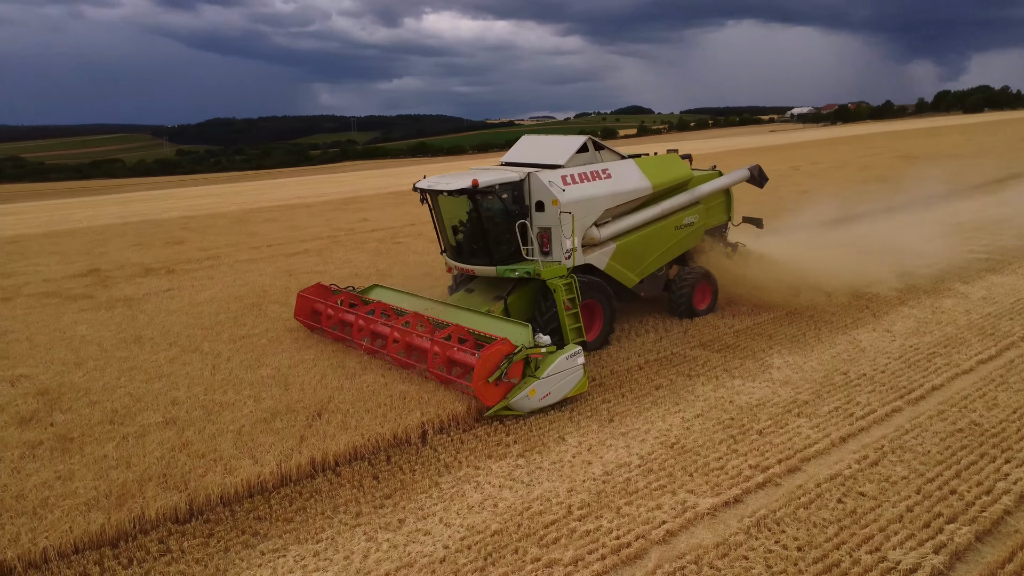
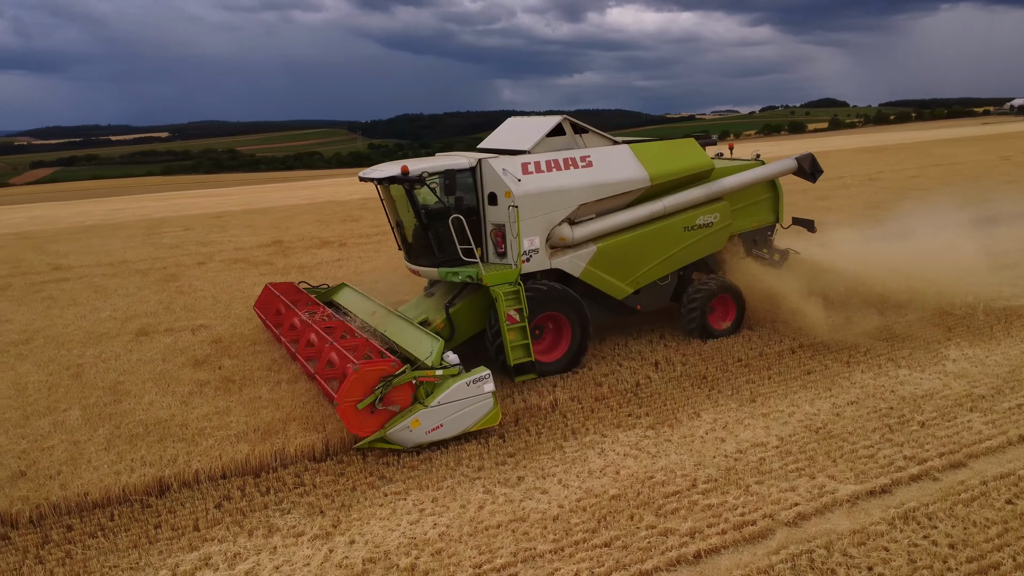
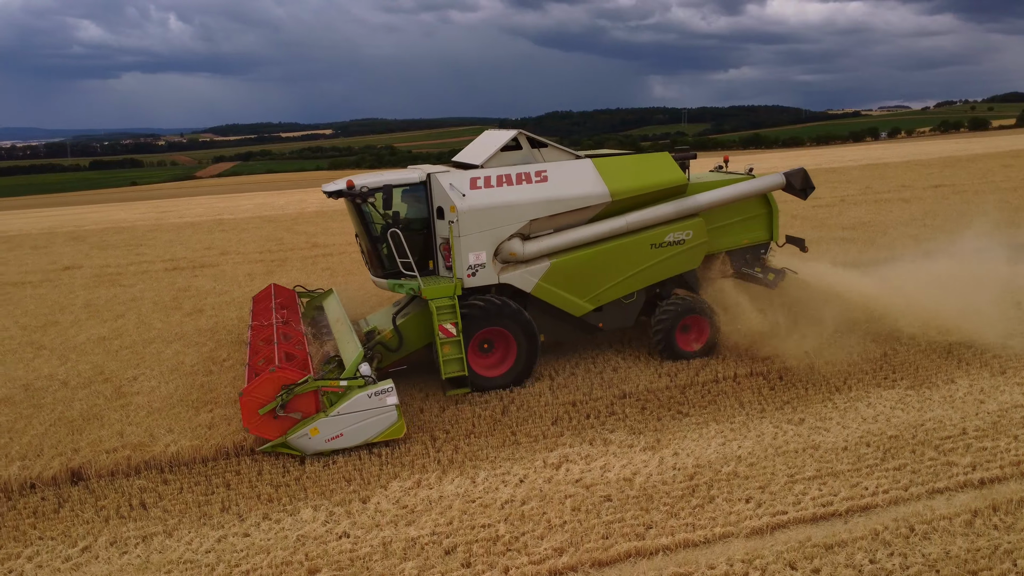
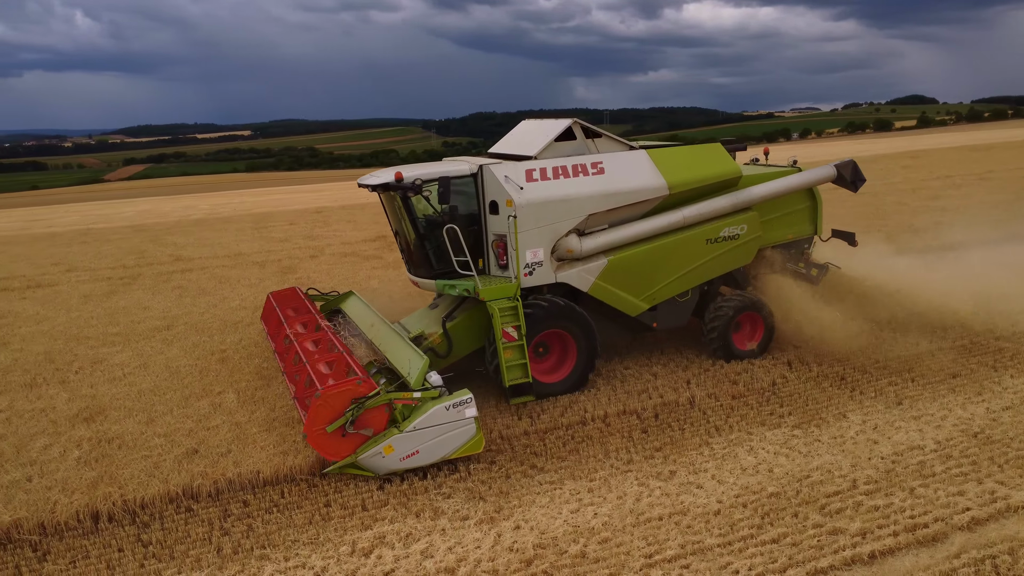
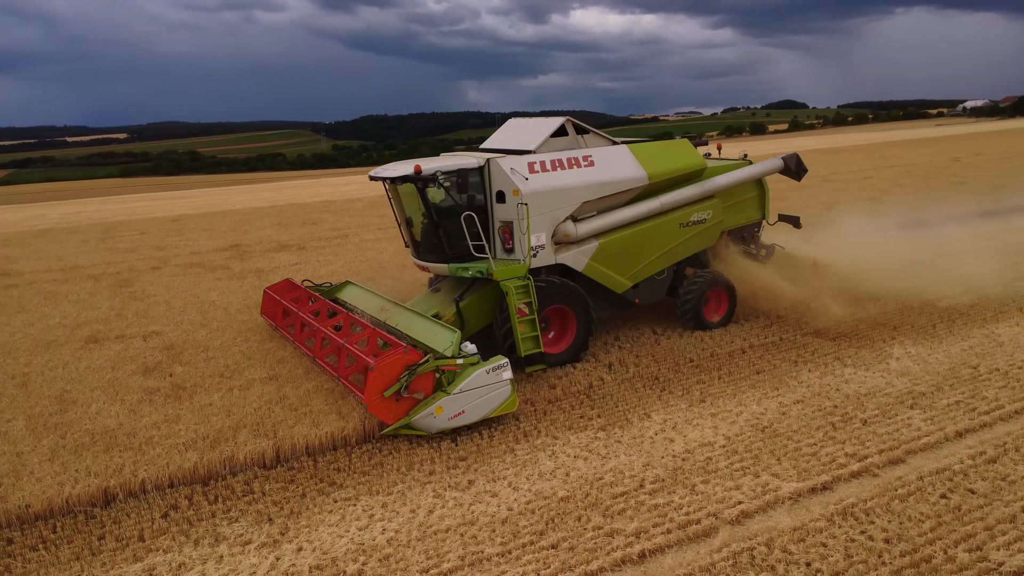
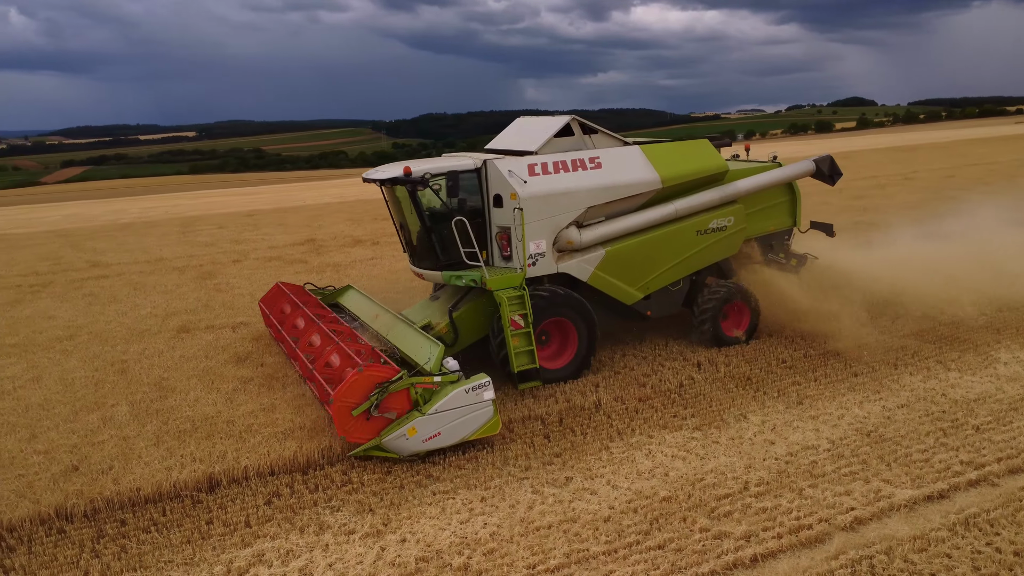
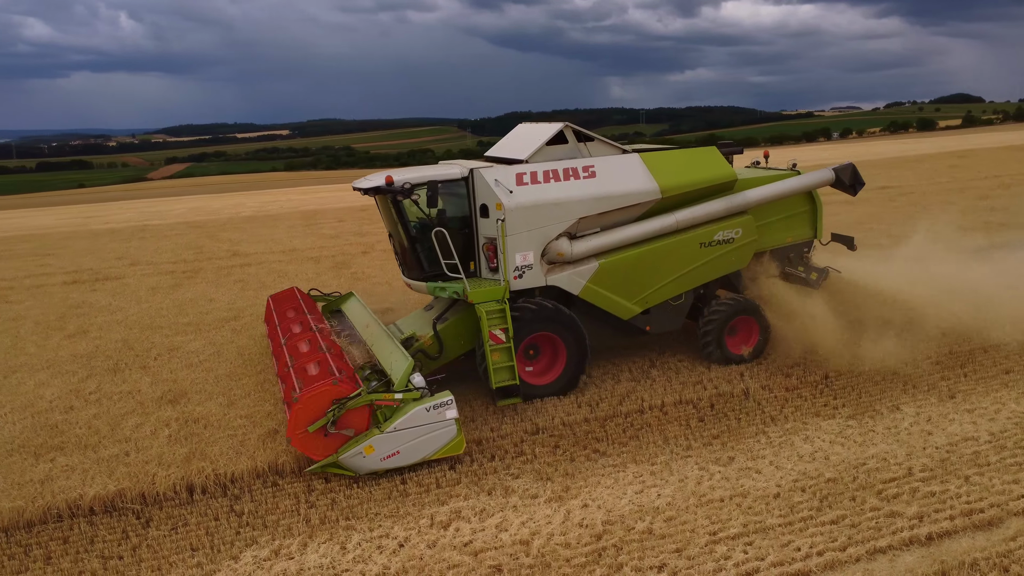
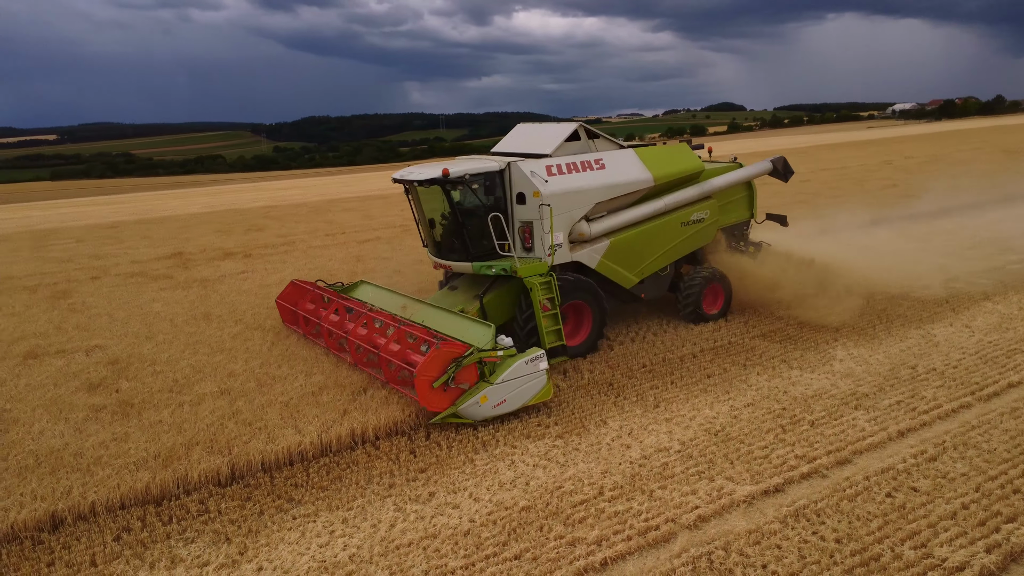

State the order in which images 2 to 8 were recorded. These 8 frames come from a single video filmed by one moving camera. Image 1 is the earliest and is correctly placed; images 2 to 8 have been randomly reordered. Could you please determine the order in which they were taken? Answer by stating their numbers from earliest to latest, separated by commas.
8, 5, 2, 6, 4, 7, 3
